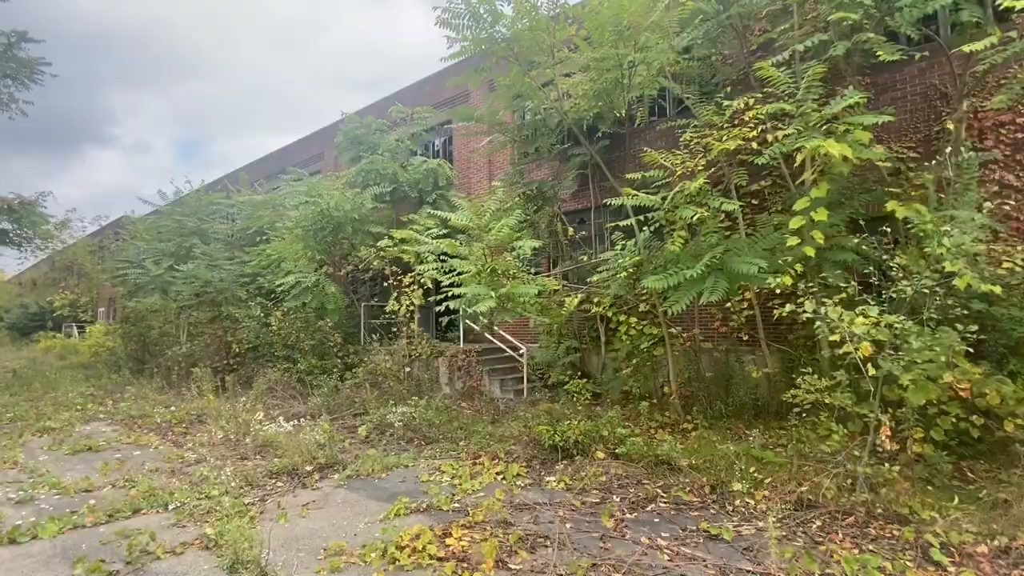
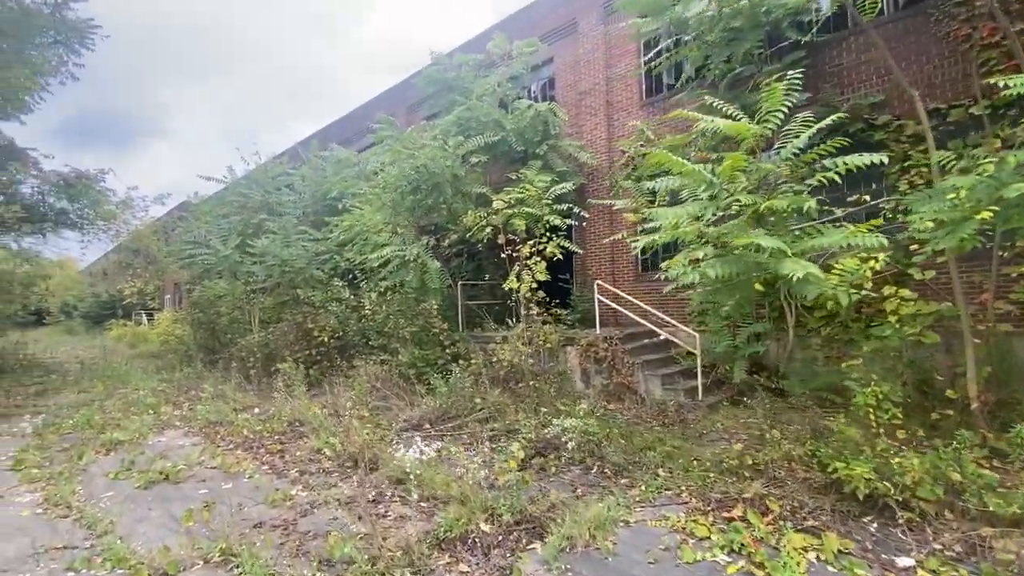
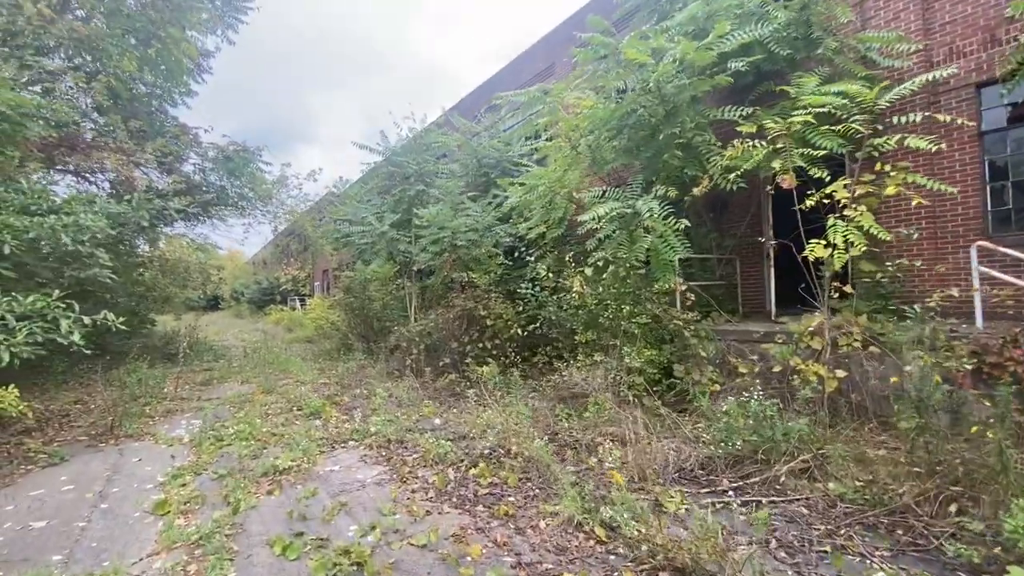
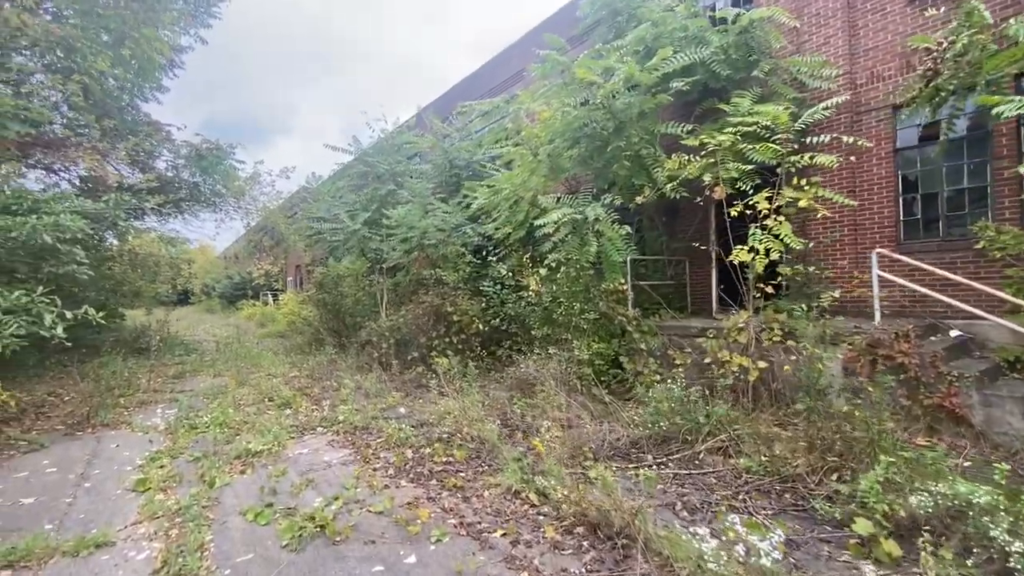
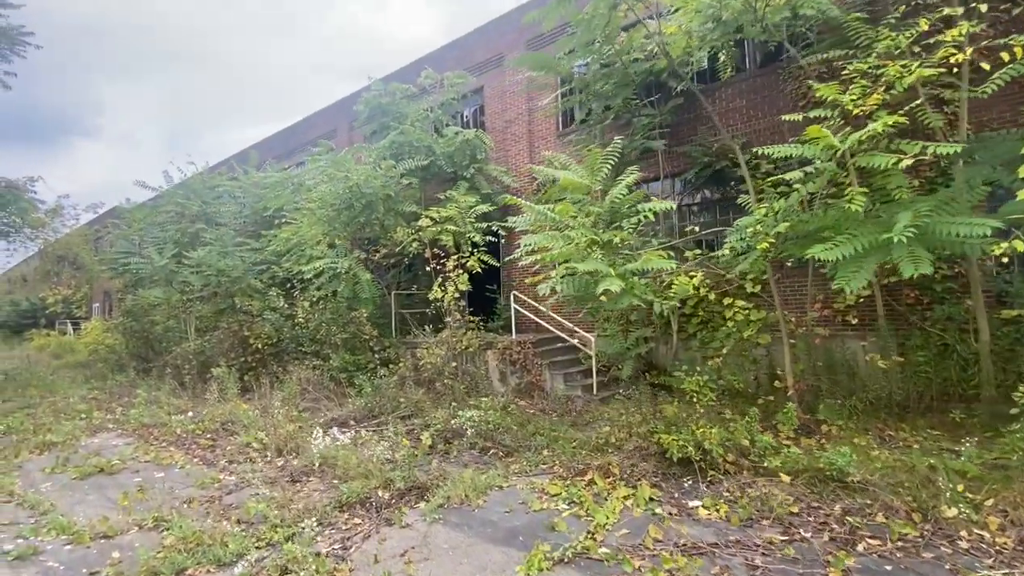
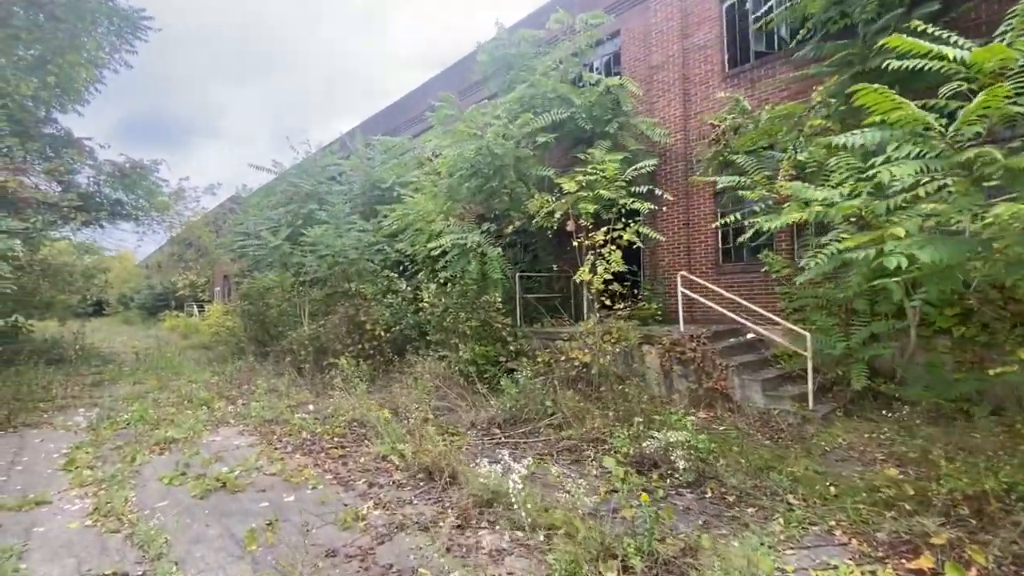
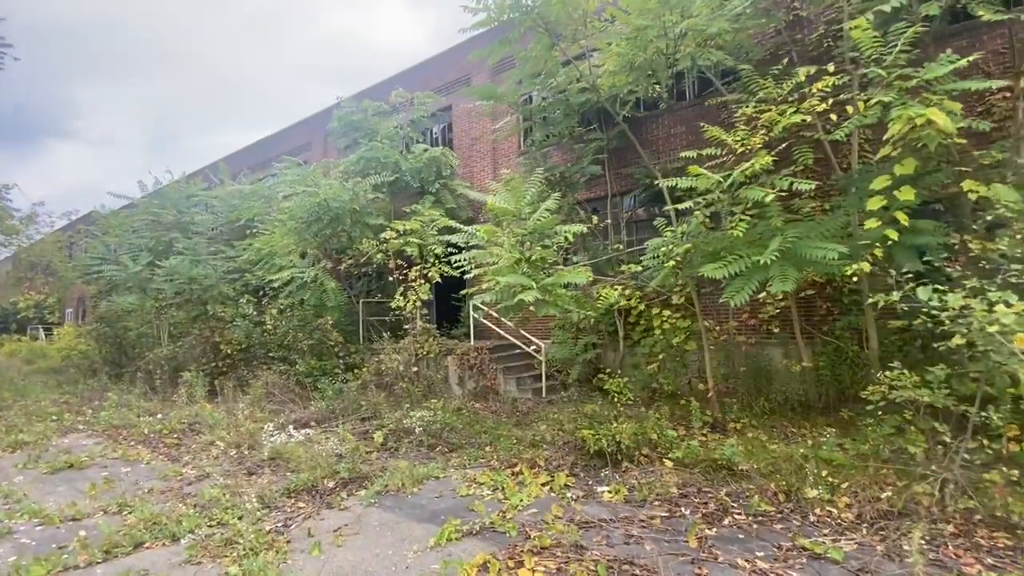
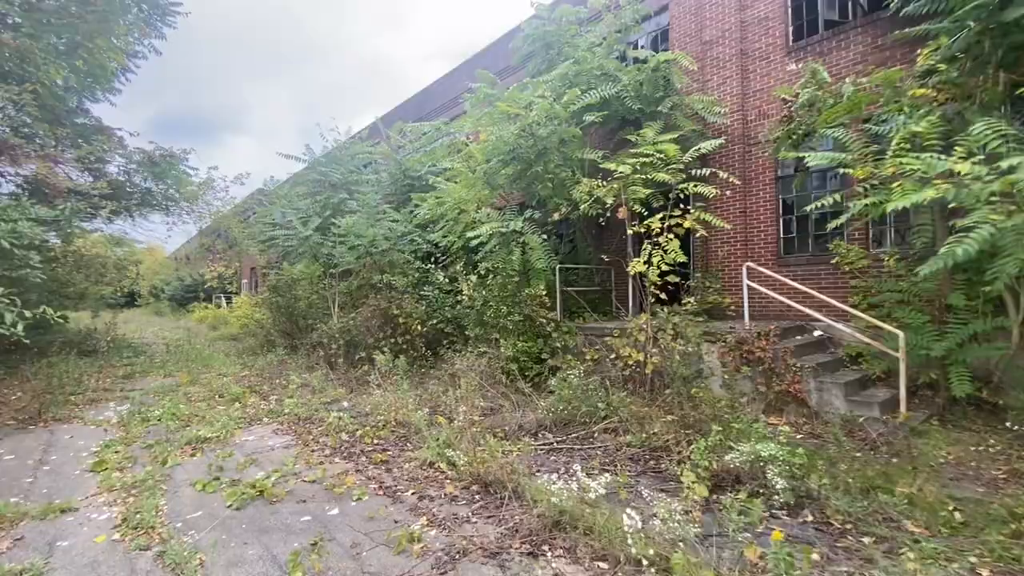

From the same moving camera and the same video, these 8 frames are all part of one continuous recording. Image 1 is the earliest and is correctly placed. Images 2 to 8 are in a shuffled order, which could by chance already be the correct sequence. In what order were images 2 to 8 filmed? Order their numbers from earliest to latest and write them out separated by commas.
7, 5, 2, 6, 8, 4, 3
